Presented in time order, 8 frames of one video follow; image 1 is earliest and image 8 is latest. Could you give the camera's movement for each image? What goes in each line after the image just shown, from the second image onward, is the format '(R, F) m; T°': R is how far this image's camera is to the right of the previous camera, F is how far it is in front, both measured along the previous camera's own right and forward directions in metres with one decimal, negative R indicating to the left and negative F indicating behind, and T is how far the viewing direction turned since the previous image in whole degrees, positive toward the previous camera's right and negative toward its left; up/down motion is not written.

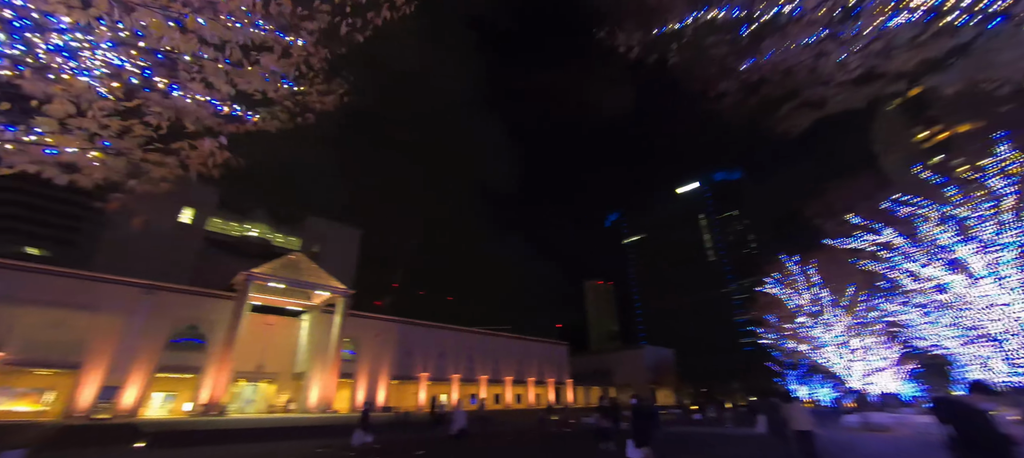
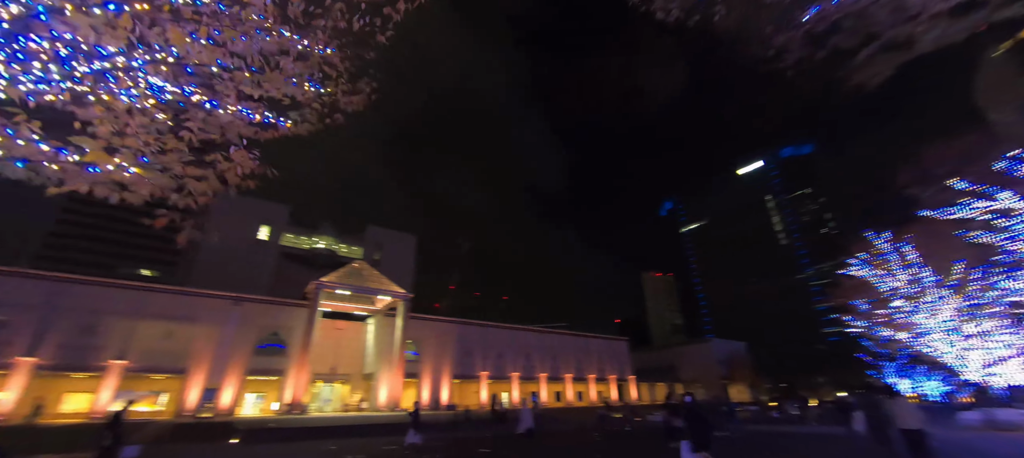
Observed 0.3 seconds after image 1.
(0.0, +0.4) m; -8°
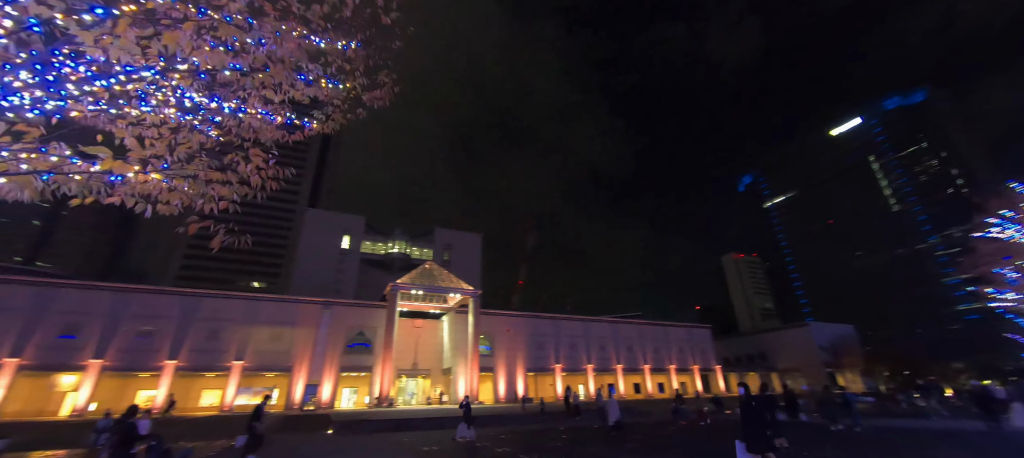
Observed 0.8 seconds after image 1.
(0.0, +0.7) m; -10°
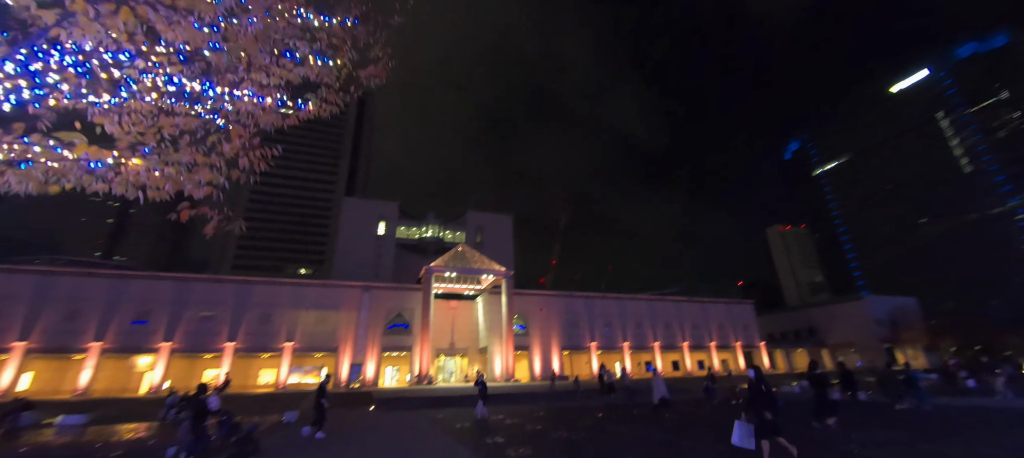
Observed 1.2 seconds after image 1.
(0.0, +0.4) m; -5°
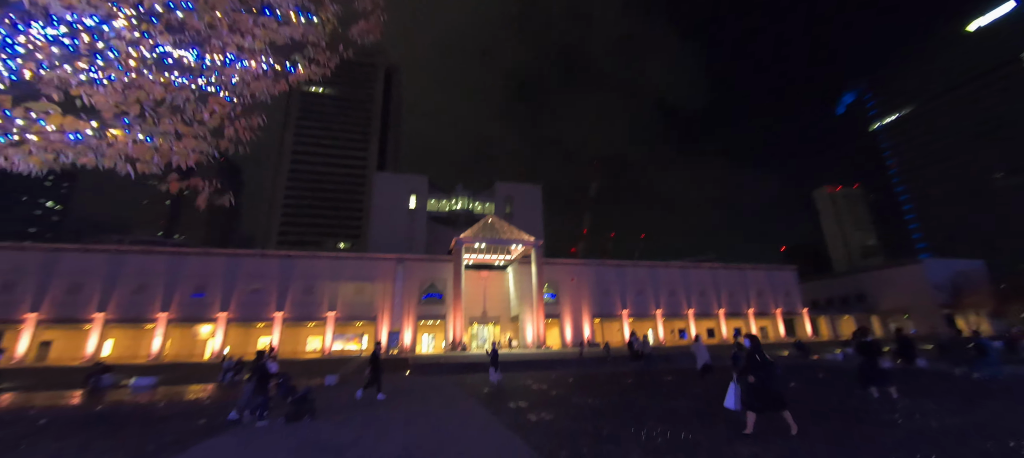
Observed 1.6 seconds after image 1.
(0.0, +0.4) m; -5°
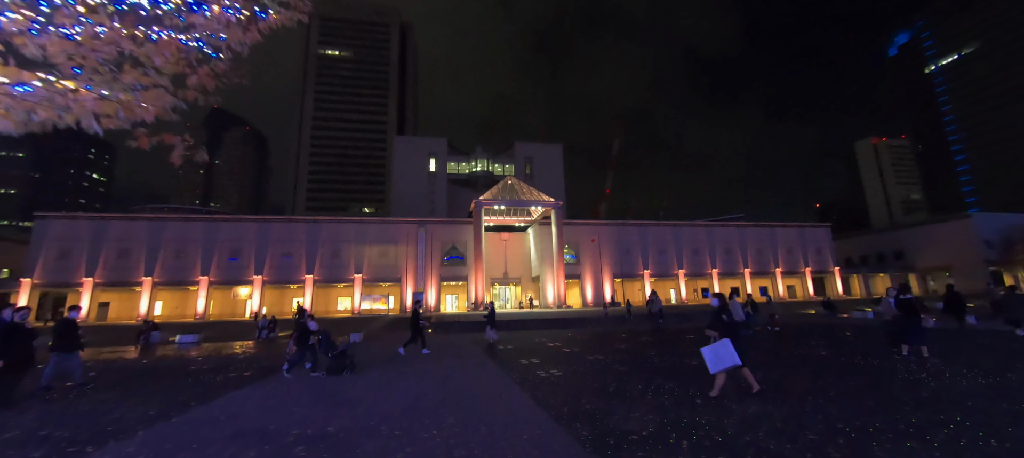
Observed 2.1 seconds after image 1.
(+0.1, +0.3) m; -3°
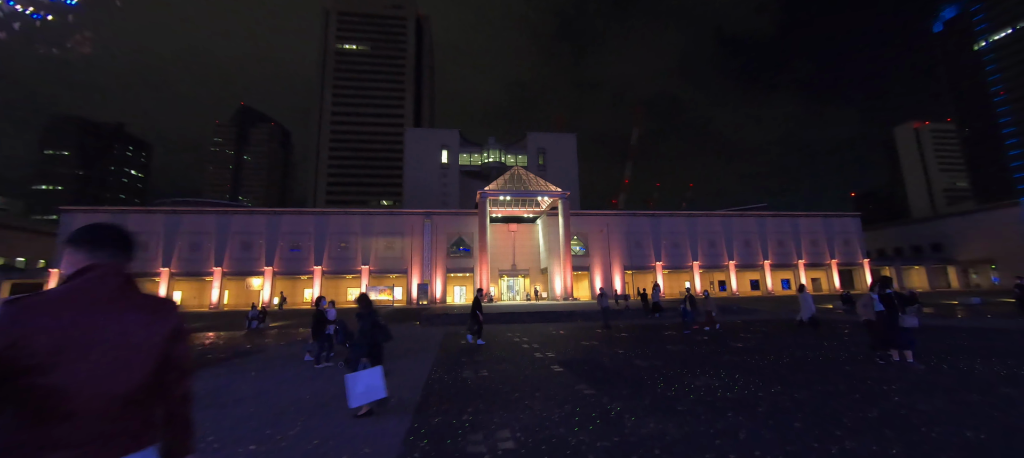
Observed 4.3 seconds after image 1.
(+1.0, +0.4) m; -3°
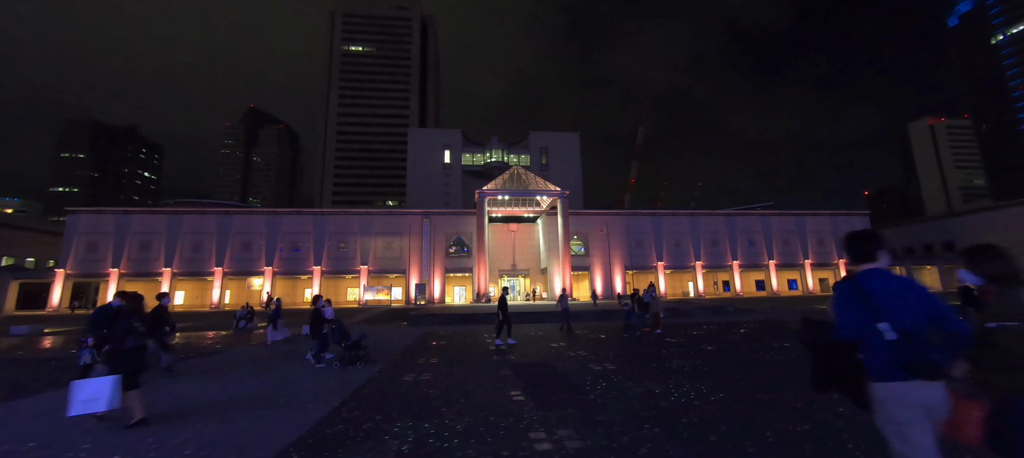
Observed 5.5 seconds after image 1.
(+0.6, +0.1) m; -1°
